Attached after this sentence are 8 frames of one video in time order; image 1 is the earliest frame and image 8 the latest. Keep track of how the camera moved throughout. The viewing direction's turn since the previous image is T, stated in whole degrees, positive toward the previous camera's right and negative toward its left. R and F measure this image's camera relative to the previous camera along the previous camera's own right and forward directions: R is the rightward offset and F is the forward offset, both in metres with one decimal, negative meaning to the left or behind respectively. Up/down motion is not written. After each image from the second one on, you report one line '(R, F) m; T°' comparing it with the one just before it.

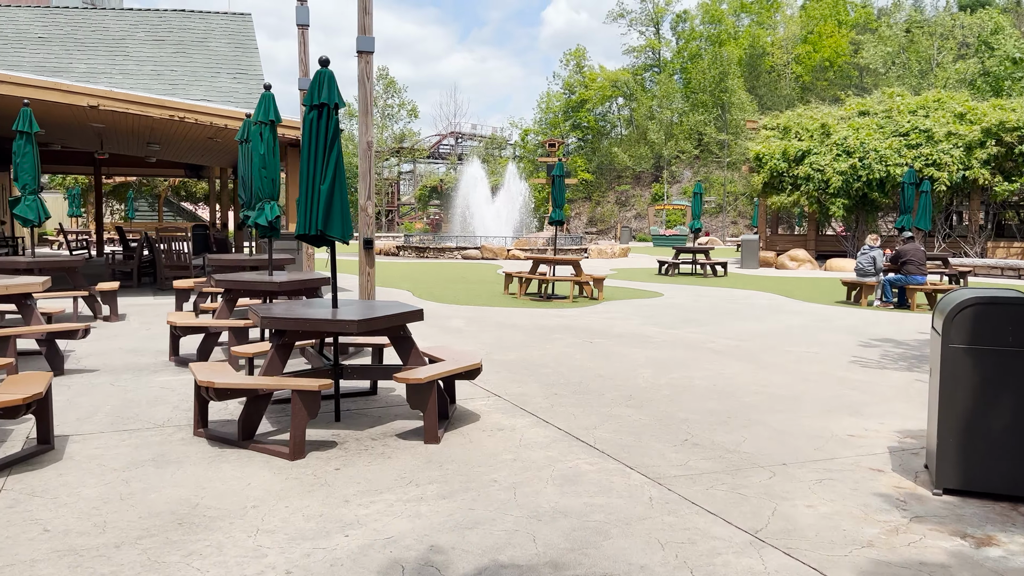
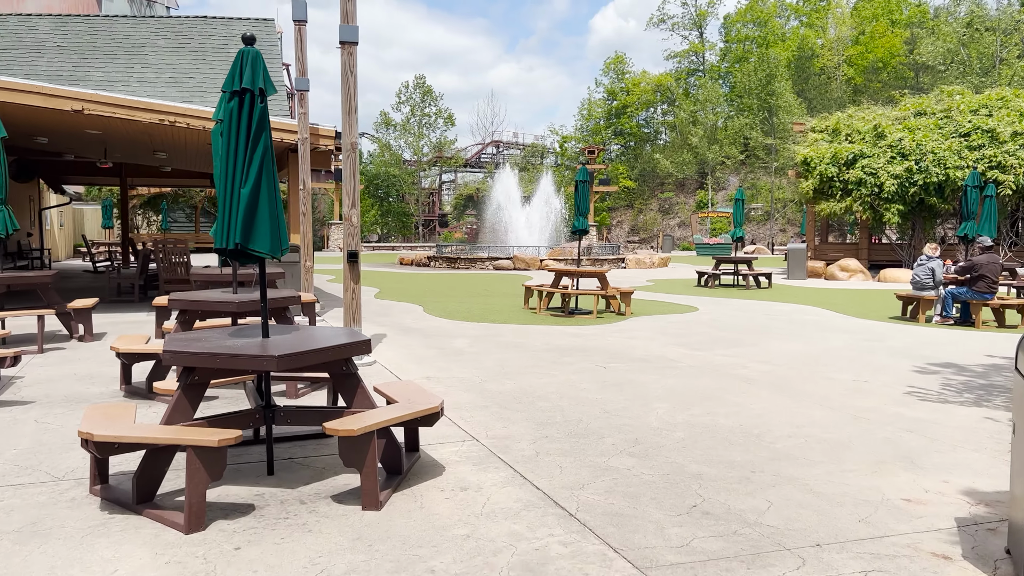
(+0.4, +0.9) m; -3°
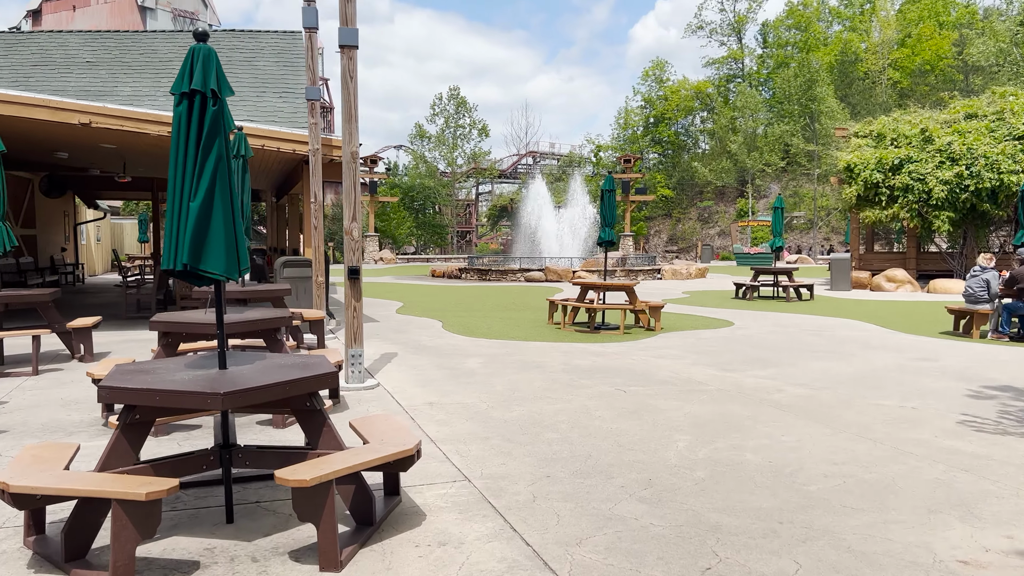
(+0.2, +0.5) m; -3°
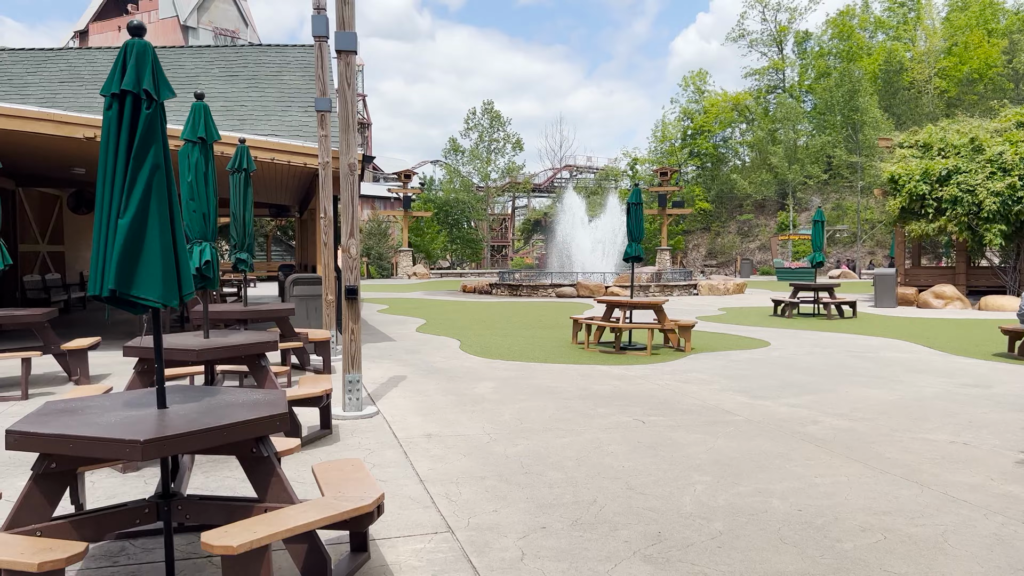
(+0.2, +0.5) m; -3°
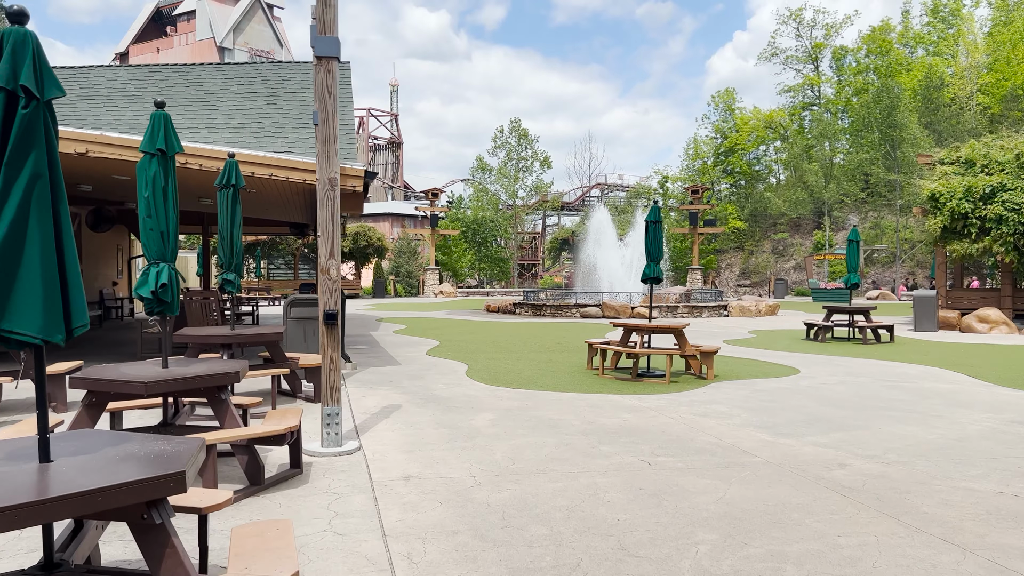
(+0.3, +0.5) m; -2°
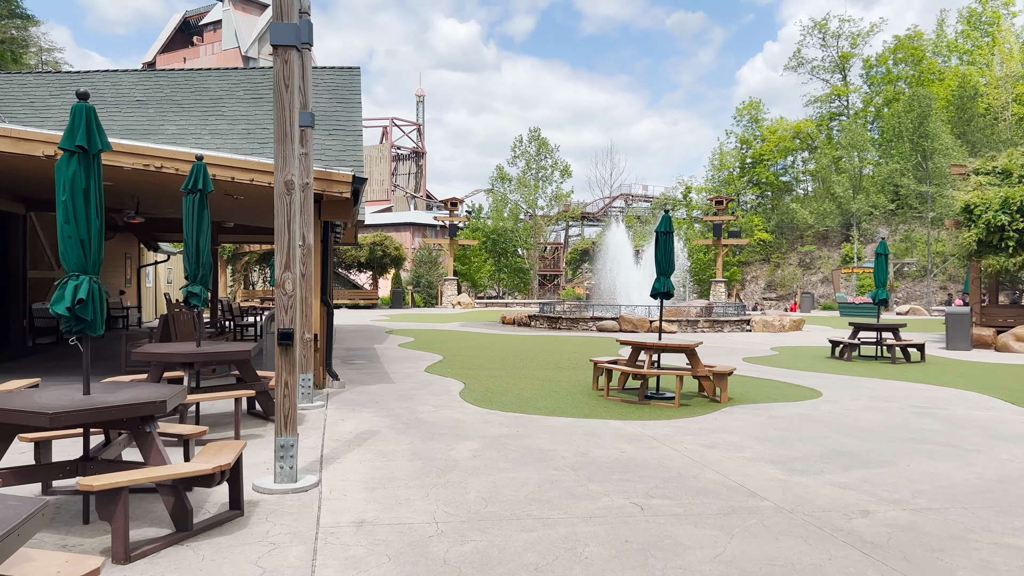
(+0.3, +0.6) m; -2°
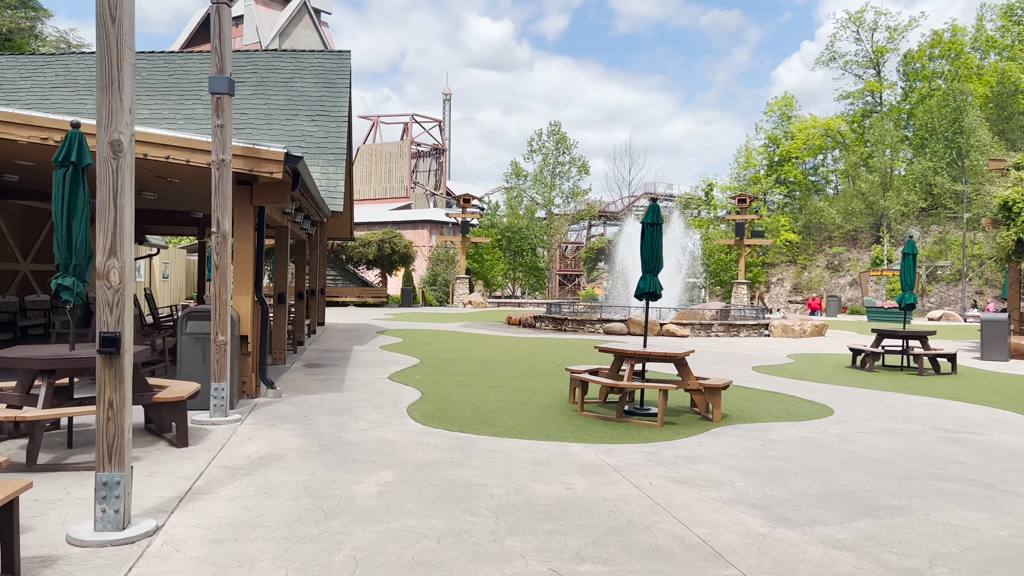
(+0.6, +1.2) m; -2°
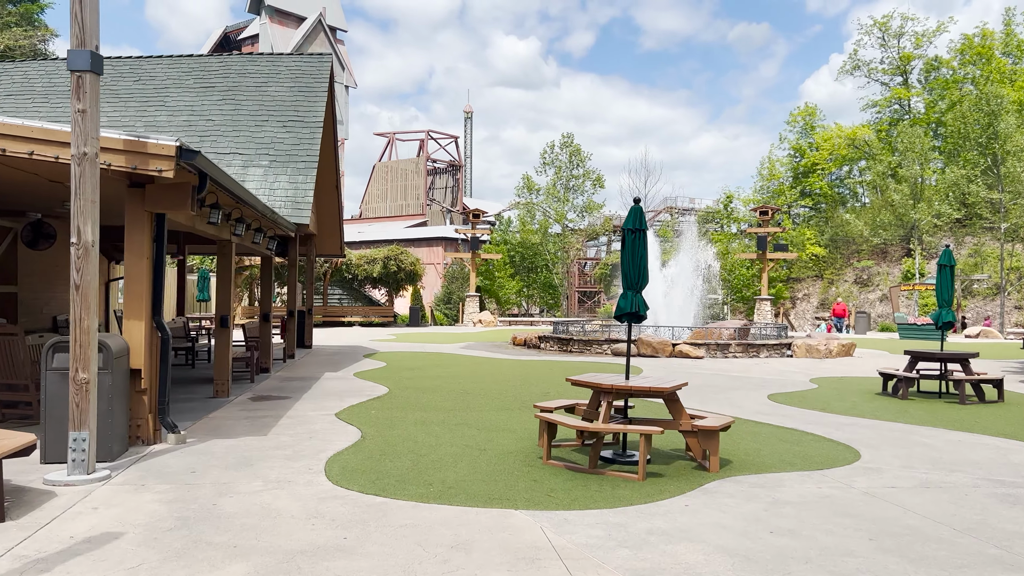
(+0.6, +1.4) m; -2°
